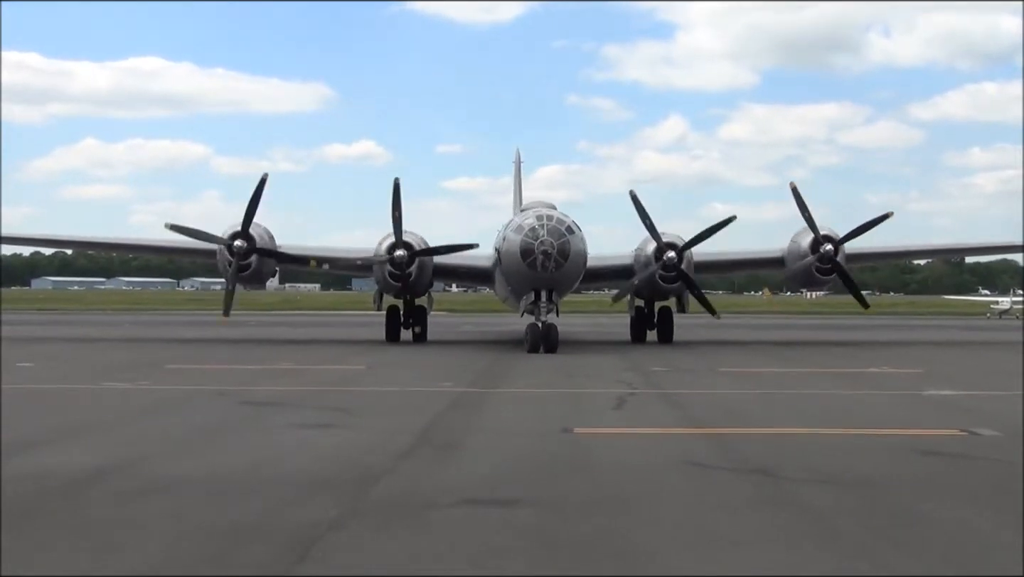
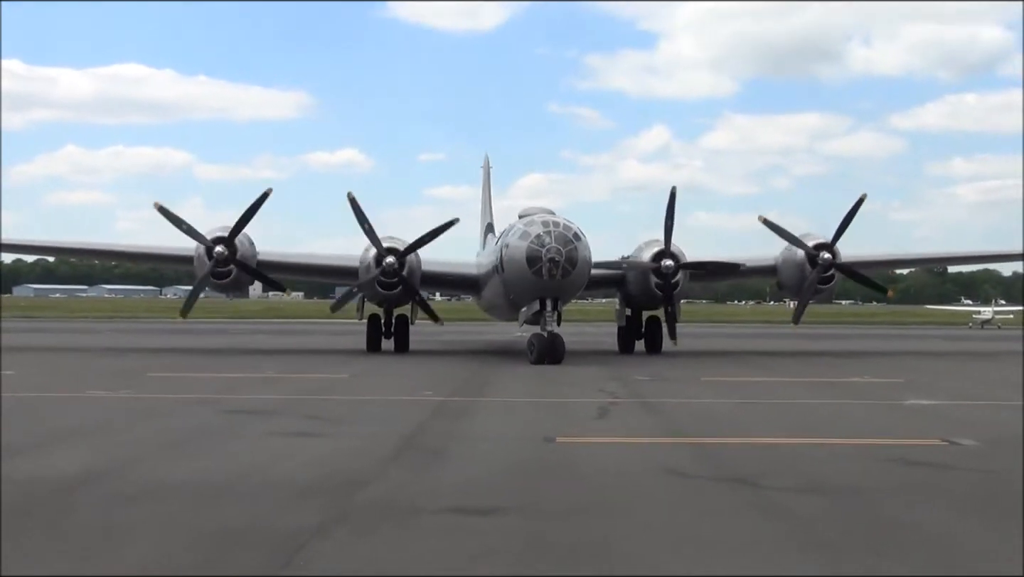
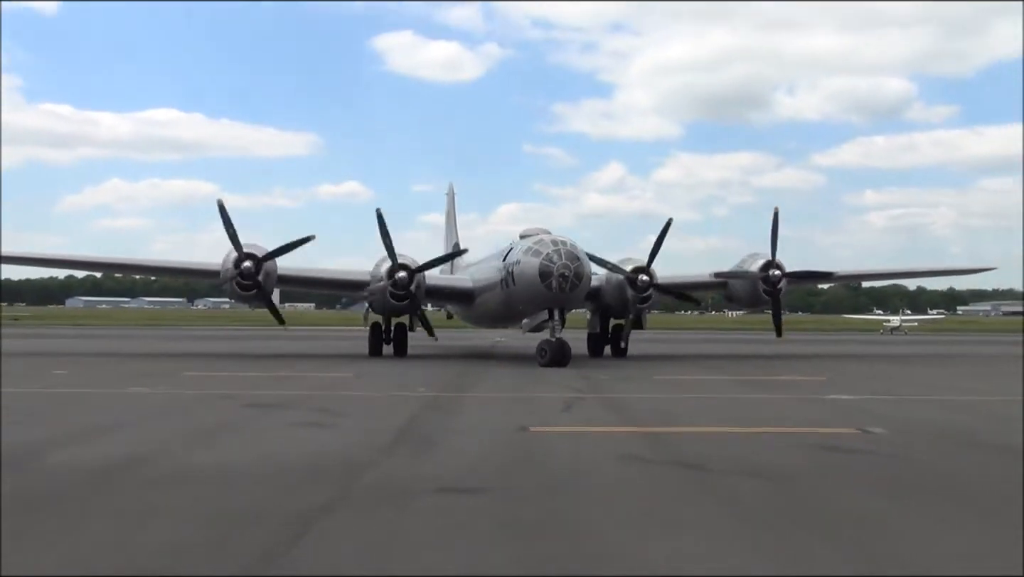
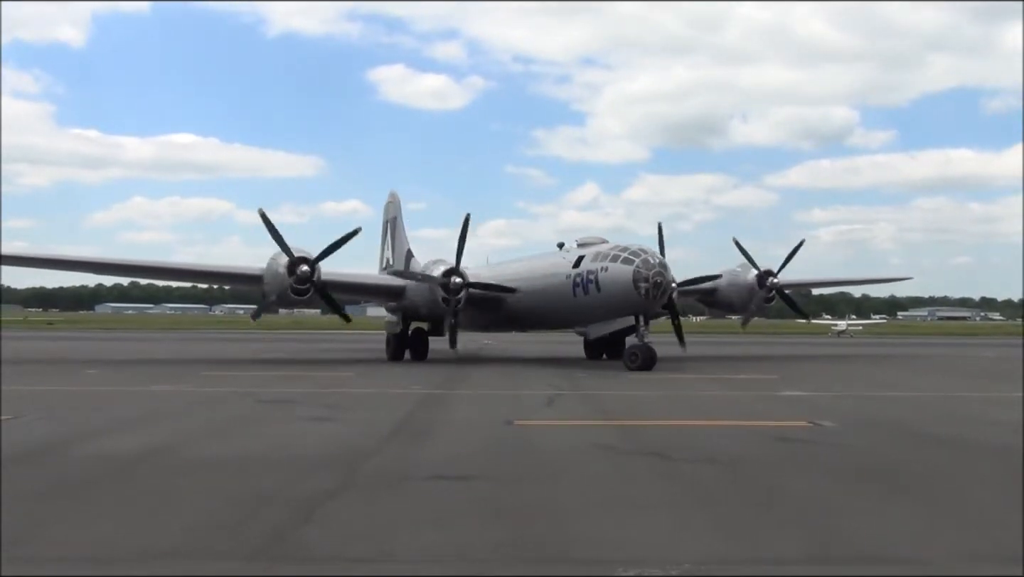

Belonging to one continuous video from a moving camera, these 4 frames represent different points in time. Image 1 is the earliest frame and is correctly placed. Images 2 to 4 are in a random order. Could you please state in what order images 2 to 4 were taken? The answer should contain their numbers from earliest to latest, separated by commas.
2, 3, 4
